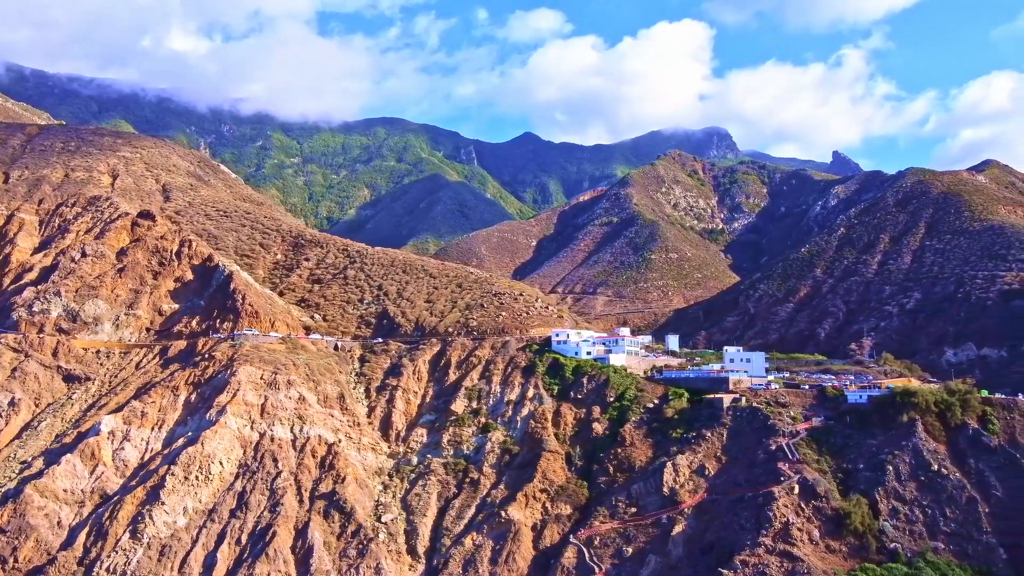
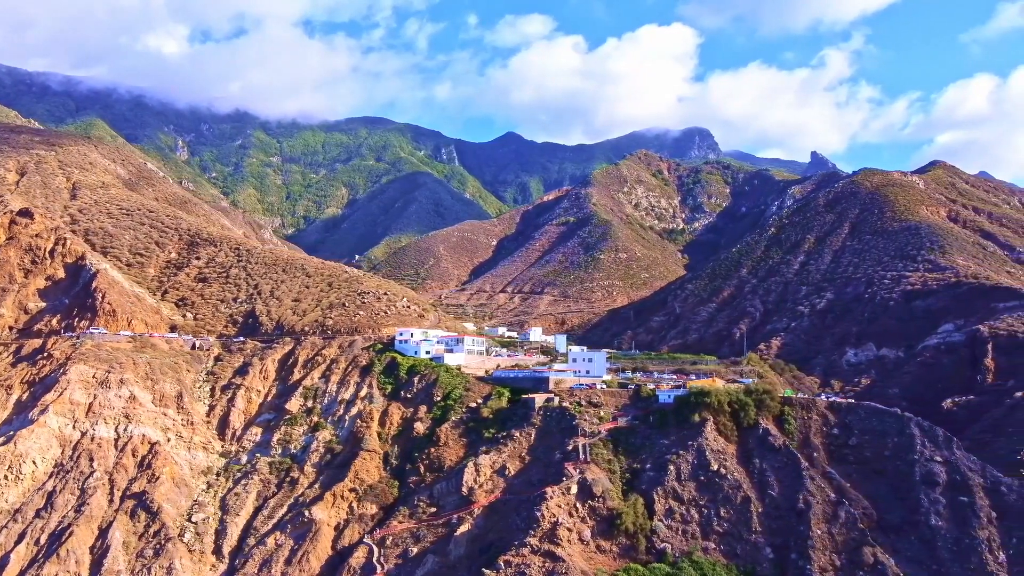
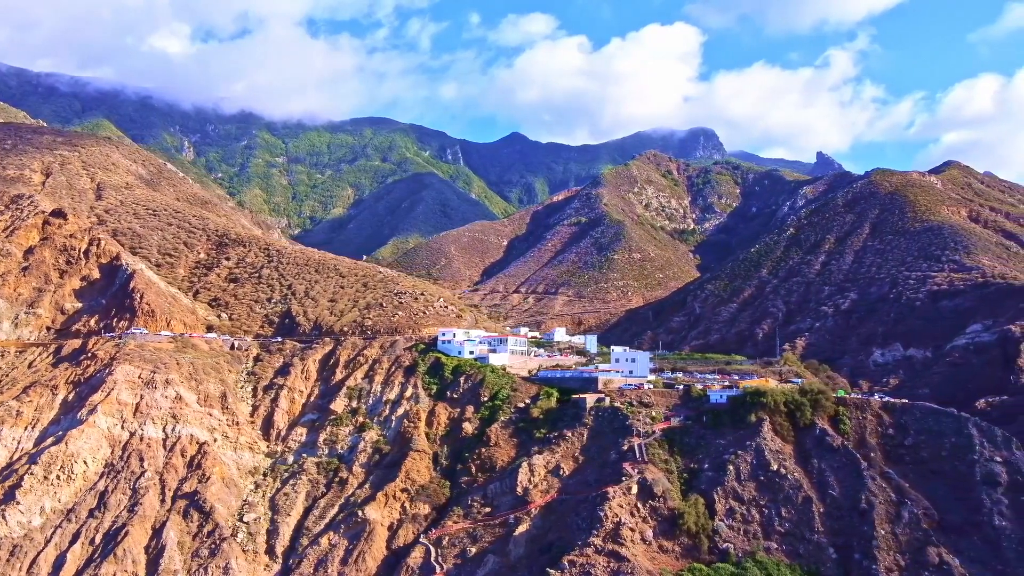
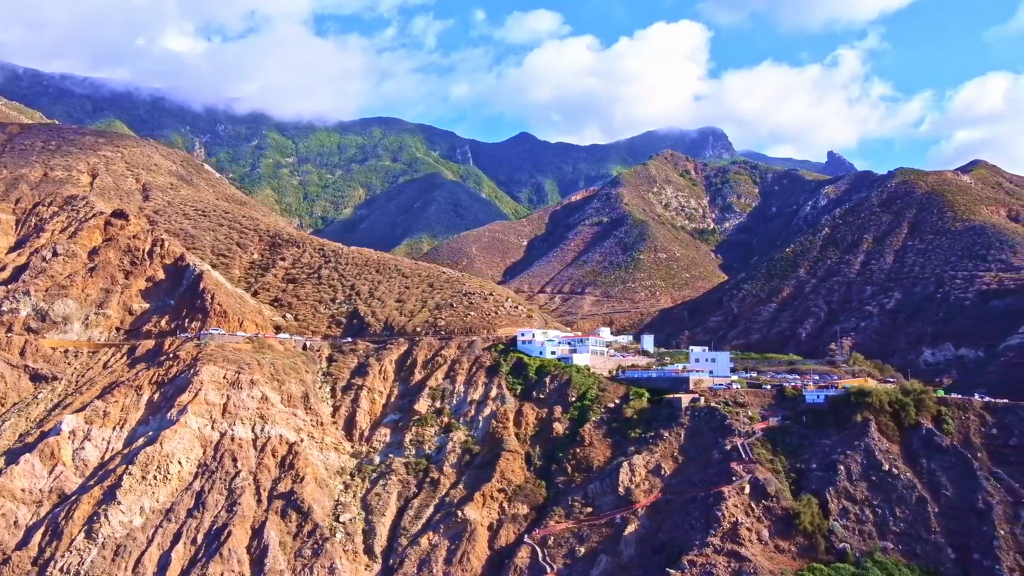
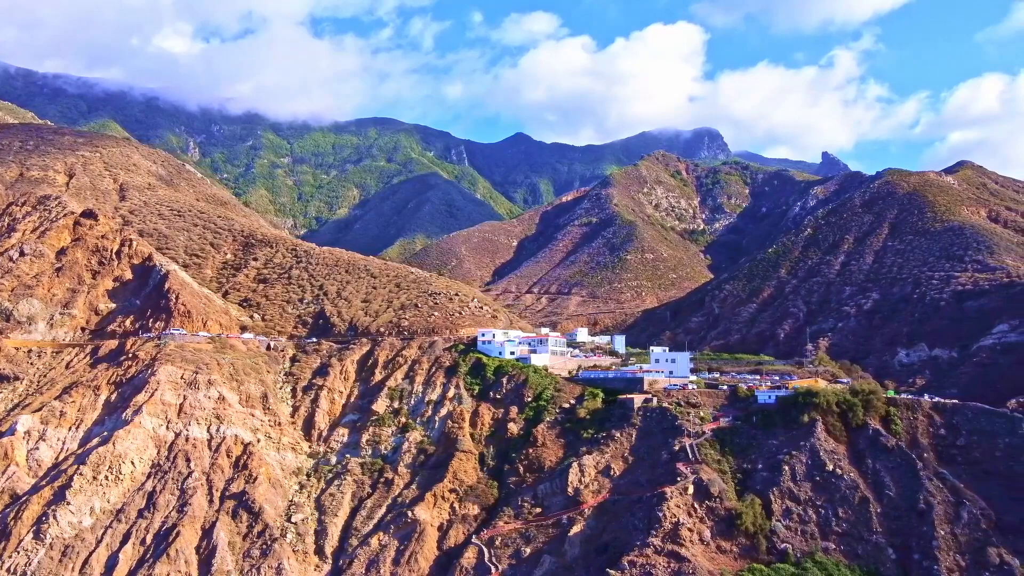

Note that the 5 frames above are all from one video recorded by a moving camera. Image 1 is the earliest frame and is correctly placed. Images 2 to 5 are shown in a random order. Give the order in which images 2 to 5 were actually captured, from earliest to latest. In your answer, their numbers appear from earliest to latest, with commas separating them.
4, 5, 3, 2
